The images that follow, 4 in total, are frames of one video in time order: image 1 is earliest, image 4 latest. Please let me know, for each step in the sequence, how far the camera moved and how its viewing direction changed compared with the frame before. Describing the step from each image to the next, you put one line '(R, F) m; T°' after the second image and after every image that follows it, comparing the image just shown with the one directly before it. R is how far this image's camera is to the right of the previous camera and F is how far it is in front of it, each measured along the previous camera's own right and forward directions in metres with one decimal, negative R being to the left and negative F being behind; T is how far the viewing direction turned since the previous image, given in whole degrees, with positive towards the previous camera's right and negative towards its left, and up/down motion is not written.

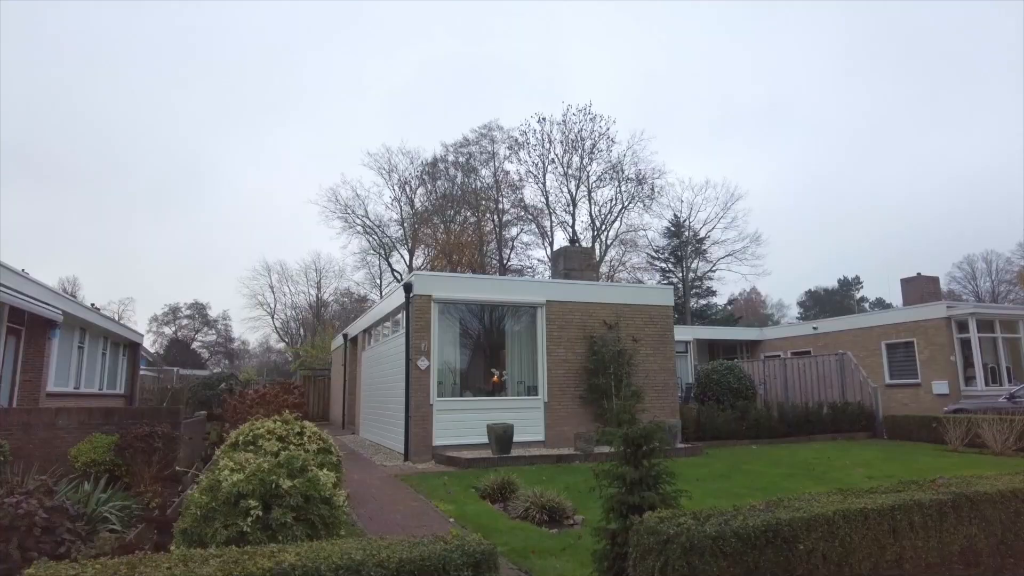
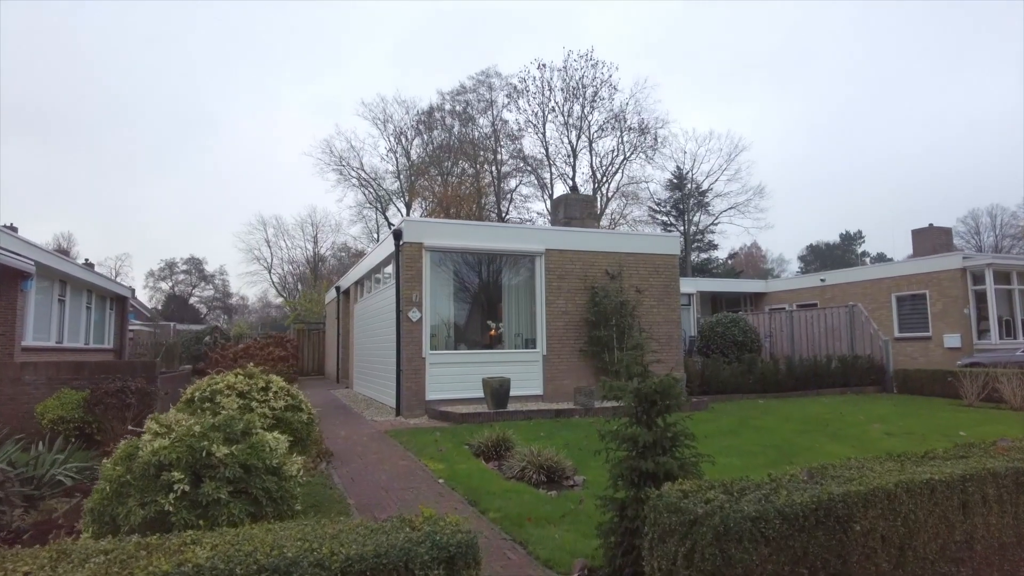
(0.0, +0.8) m; 0°
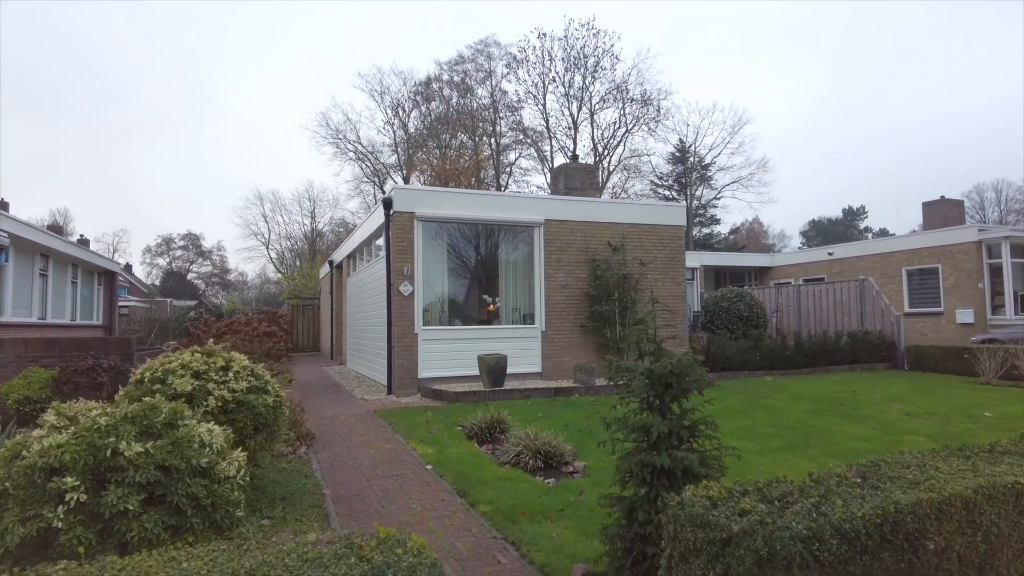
(+0.1, +0.6) m; 0°
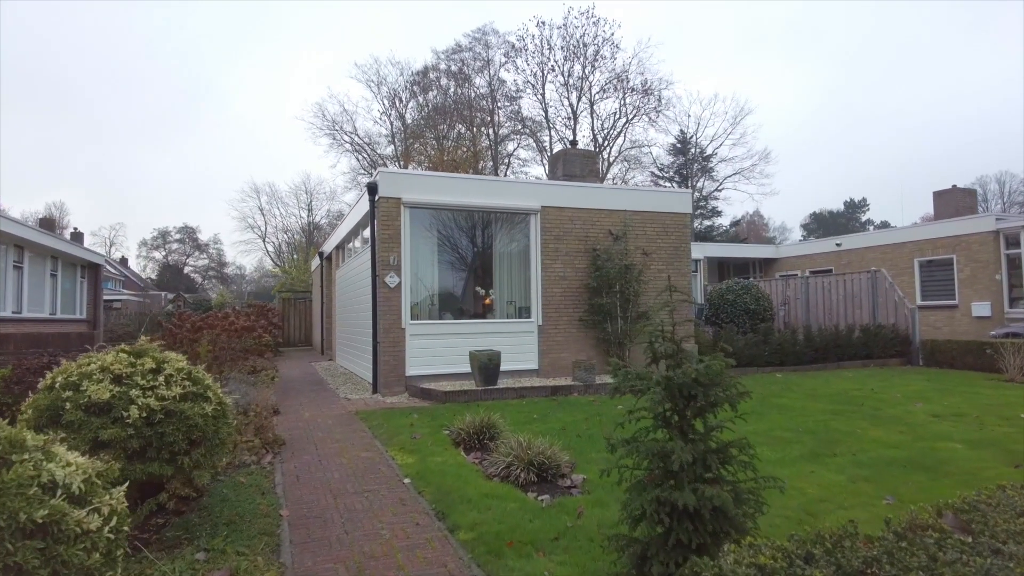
(+0.1, +0.8) m; 0°
